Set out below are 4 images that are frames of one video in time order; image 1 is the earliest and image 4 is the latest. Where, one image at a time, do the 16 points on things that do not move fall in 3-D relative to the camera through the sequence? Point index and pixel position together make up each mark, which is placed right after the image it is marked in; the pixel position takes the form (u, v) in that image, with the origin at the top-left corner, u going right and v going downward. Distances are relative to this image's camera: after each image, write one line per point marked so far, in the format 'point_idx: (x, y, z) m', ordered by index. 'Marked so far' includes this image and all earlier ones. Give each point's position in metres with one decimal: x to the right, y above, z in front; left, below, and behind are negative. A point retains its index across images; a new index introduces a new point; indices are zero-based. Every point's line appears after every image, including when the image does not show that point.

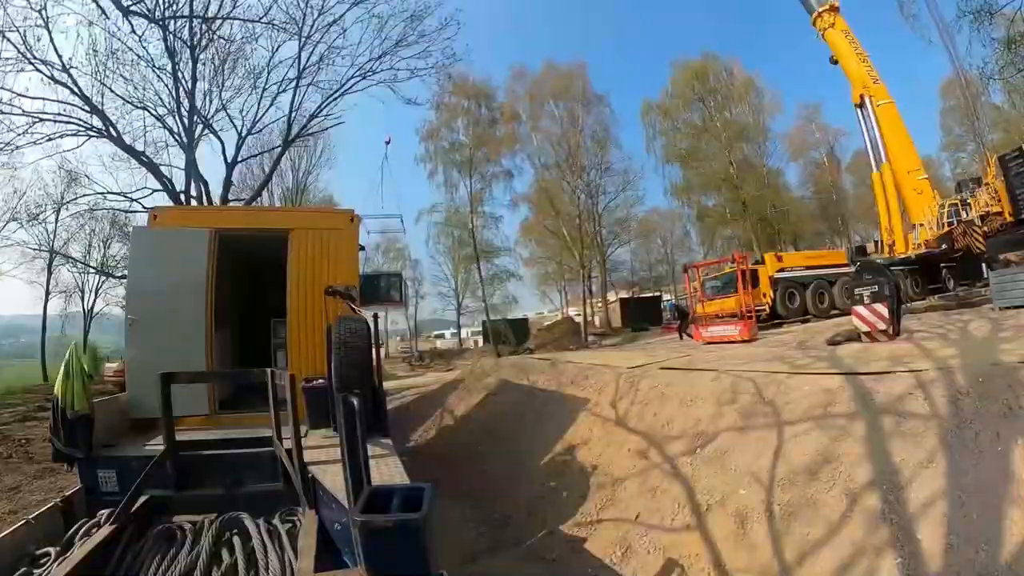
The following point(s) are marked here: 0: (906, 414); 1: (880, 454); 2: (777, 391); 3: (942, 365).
0: (+4.9, -1.6, +8.3) m
1: (+4.4, -2.1, +8.0) m
2: (+3.9, -1.5, +9.9) m
3: (+5.8, -1.0, +8.9) m
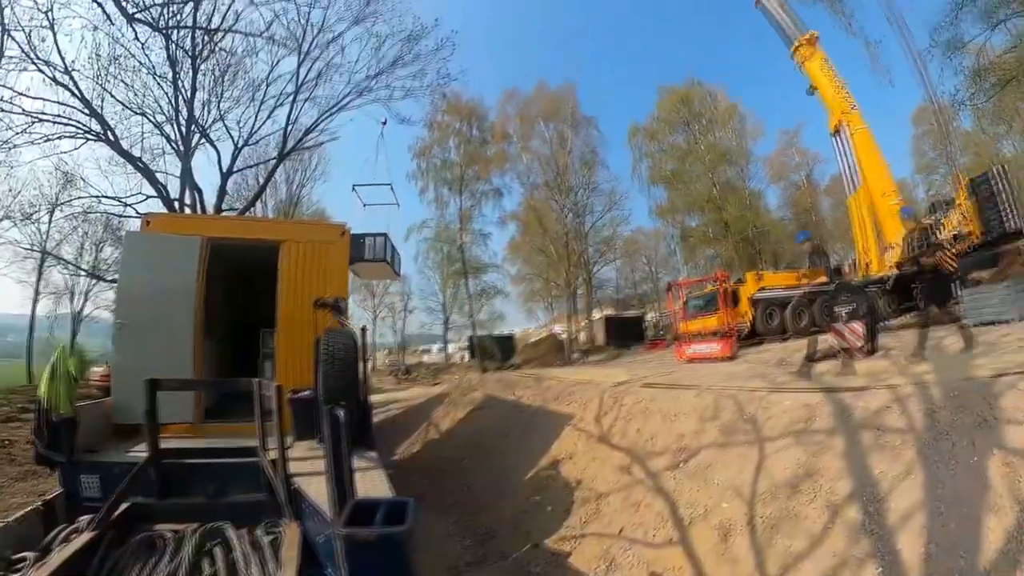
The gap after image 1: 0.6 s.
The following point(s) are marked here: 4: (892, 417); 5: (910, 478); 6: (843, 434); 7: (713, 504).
0: (+4.8, -1.8, +8.5) m
1: (+4.3, -2.3, +8.2) m
2: (+3.7, -1.8, +10.1) m
3: (+5.6, -1.3, +9.2) m
4: (+4.9, -1.7, +8.6) m
5: (+4.6, -2.3, +7.7) m
6: (+4.4, -2.0, +8.8) m
7: (+2.7, -2.9, +8.8) m
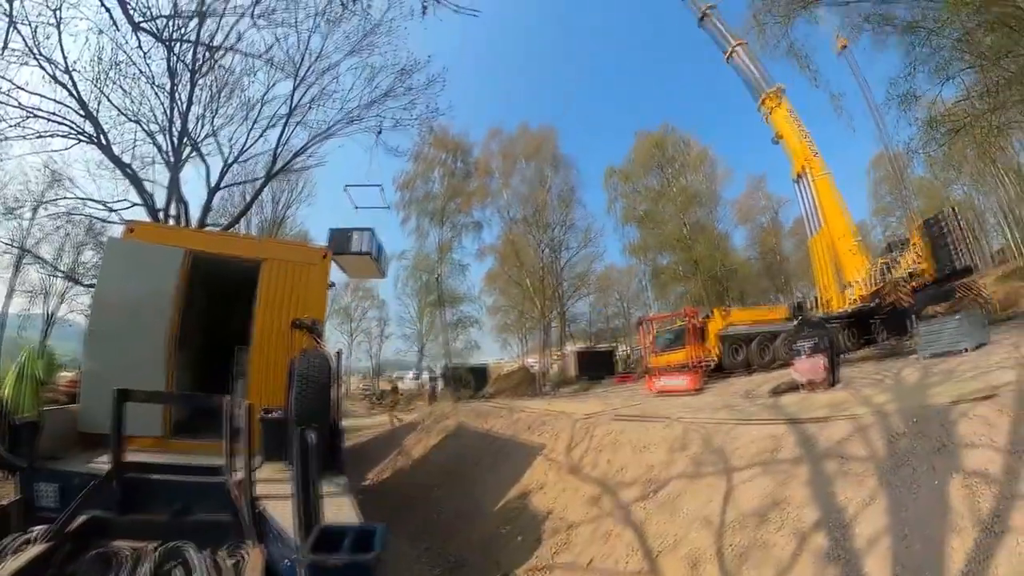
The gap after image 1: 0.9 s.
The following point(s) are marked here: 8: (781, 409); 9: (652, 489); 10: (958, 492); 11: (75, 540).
0: (+4.5, -2.3, +8.9) m
1: (+4.0, -2.7, +8.5) m
2: (+3.3, -2.3, +10.3) m
3: (+5.3, -1.8, +9.7) m
4: (+4.7, -2.2, +9.0) m
5: (+4.4, -2.6, +8.0) m
6: (+4.0, -2.4, +9.1) m
7: (+2.3, -3.3, +8.9) m
8: (+4.3, -1.9, +10.5) m
9: (+2.1, -3.0, +10.0) m
10: (+5.0, -2.3, +7.4) m
11: (-4.9, -2.8, +7.4) m
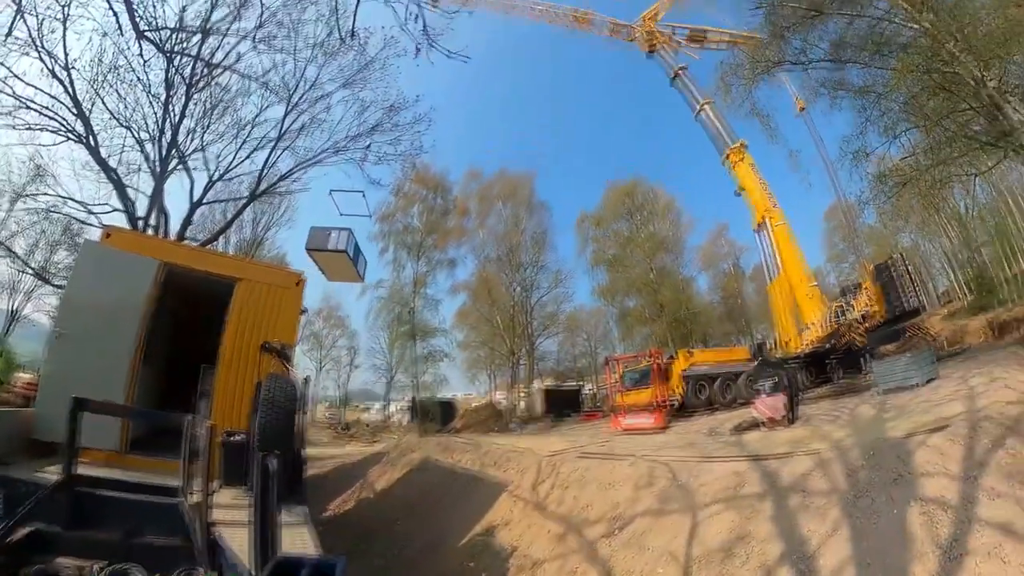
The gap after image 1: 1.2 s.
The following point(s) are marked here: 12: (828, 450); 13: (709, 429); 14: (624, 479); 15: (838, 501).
0: (+4.1, -2.8, +9.1) m
1: (+3.7, -3.1, +8.7) m
2: (+2.8, -3.0, +10.5) m
3: (+4.9, -2.5, +10.1) m
4: (+4.3, -2.7, +9.3) m
5: (+4.1, -3.0, +8.3) m
6: (+3.7, -3.0, +9.3) m
7: (+1.9, -3.7, +8.9) m
8: (+3.8, -2.6, +10.8) m
9: (+1.6, -3.6, +10.0) m
10: (+4.8, -2.7, +7.8) m
11: (-5.1, -2.7, +6.9) m
12: (+4.6, -2.4, +9.6) m
13: (+3.7, -3.0, +12.8) m
14: (+1.8, -3.1, +10.8) m
15: (+4.3, -2.8, +8.7) m
